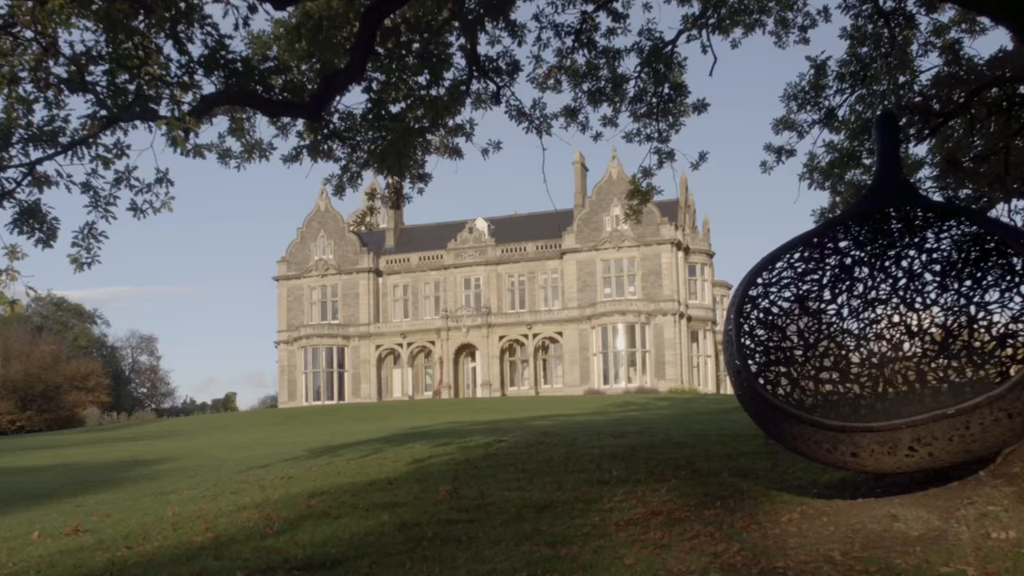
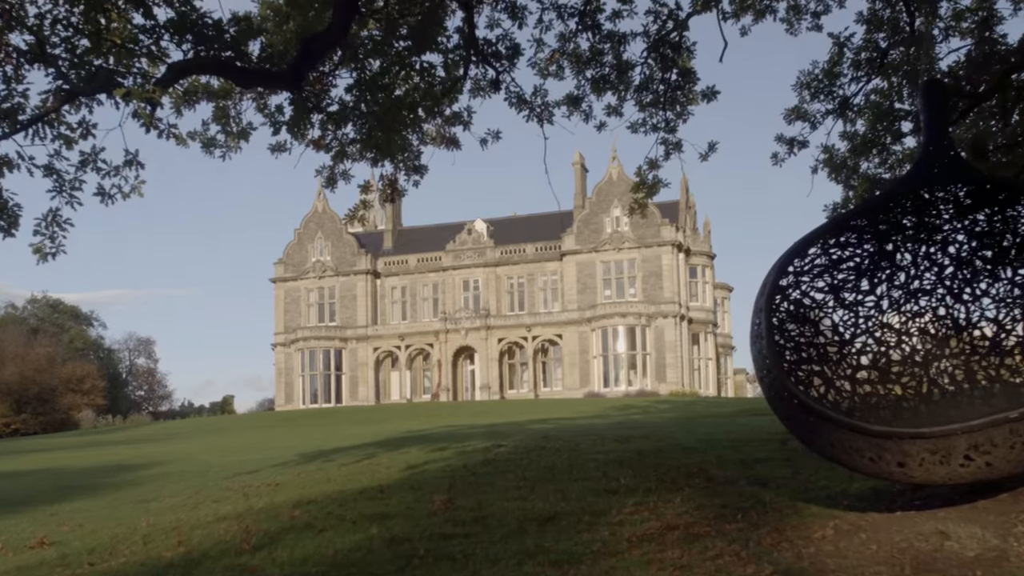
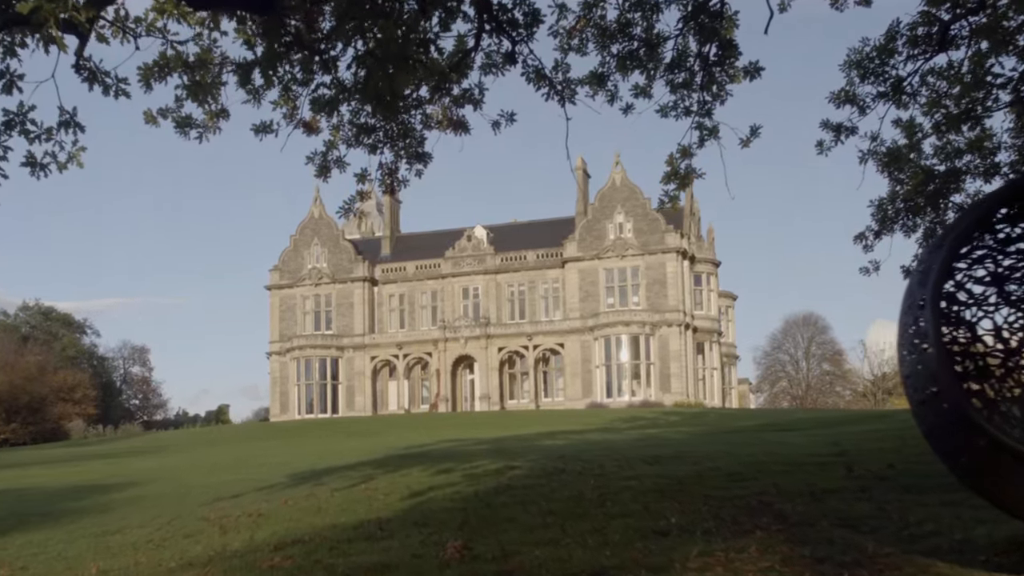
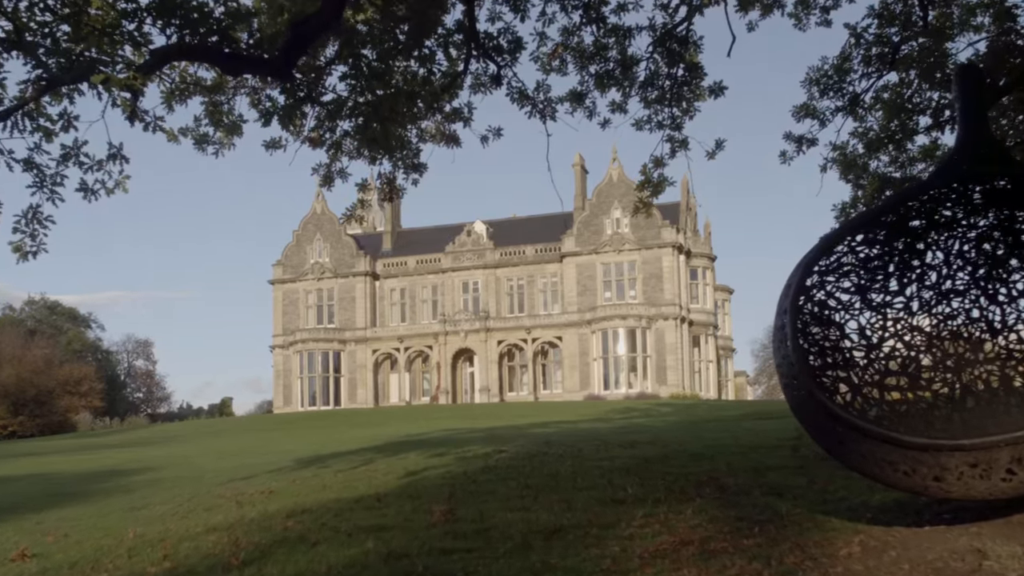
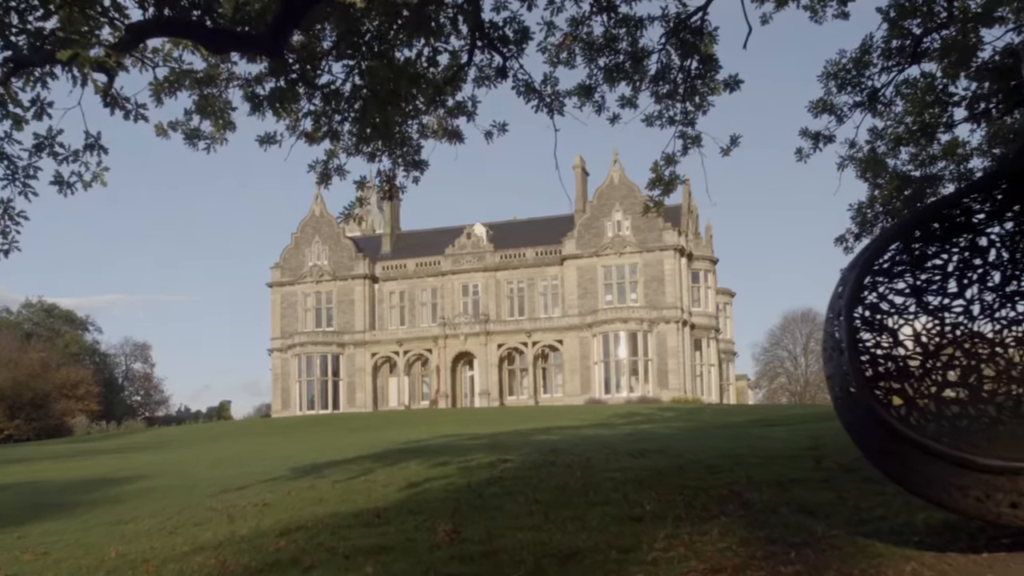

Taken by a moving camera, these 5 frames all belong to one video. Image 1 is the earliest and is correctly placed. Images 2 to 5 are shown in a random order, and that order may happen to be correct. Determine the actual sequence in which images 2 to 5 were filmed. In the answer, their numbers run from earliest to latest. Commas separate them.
2, 4, 5, 3
